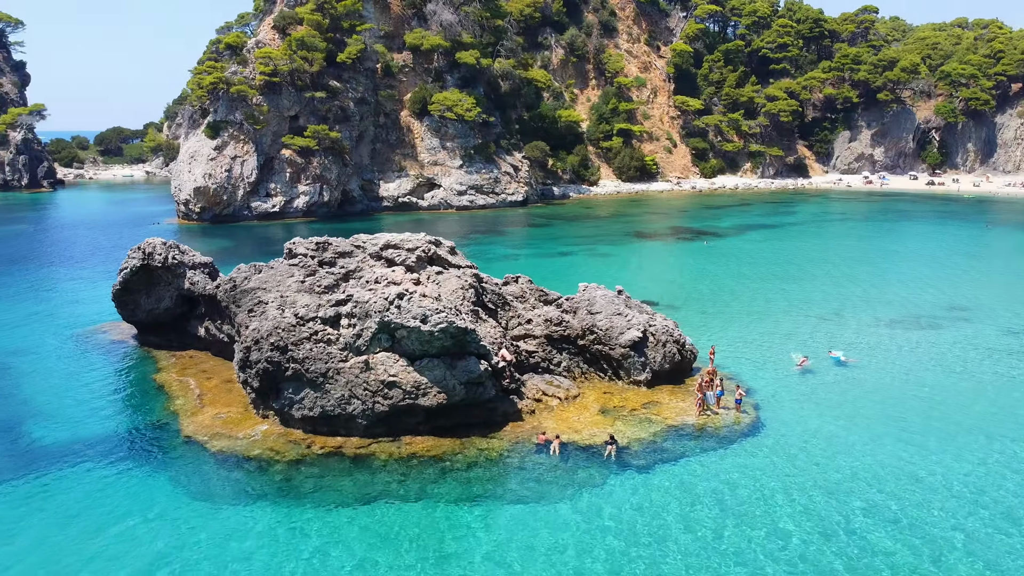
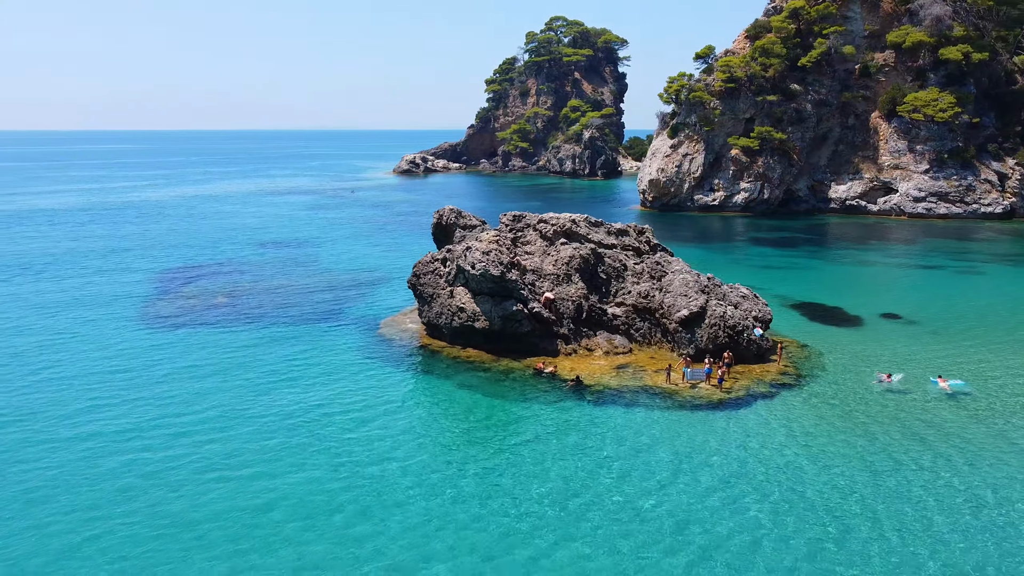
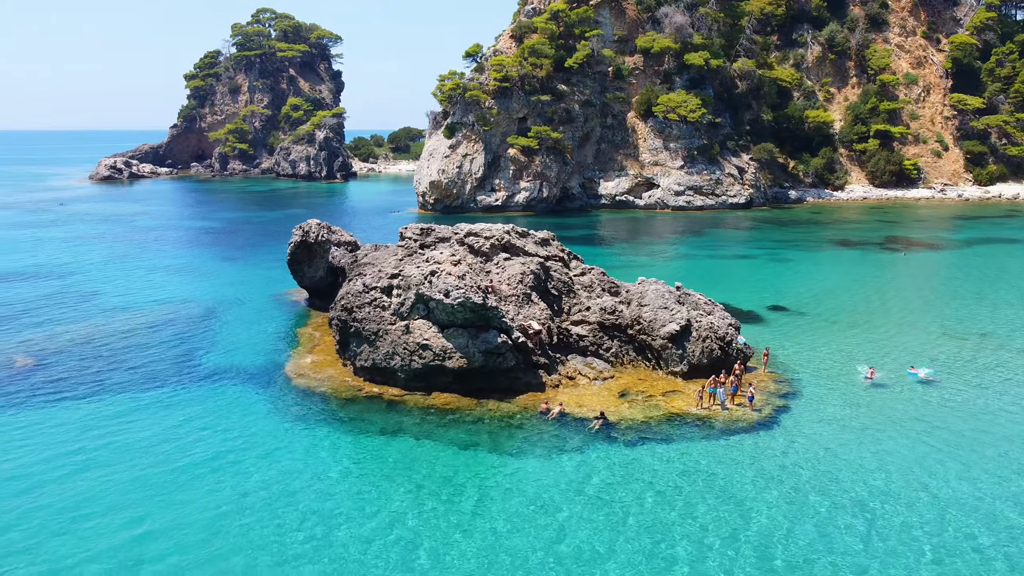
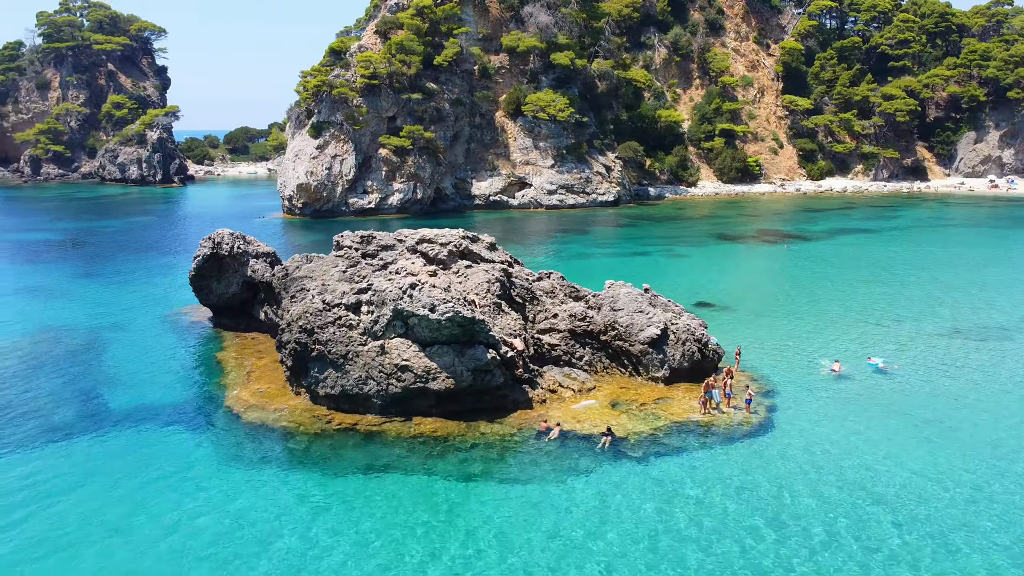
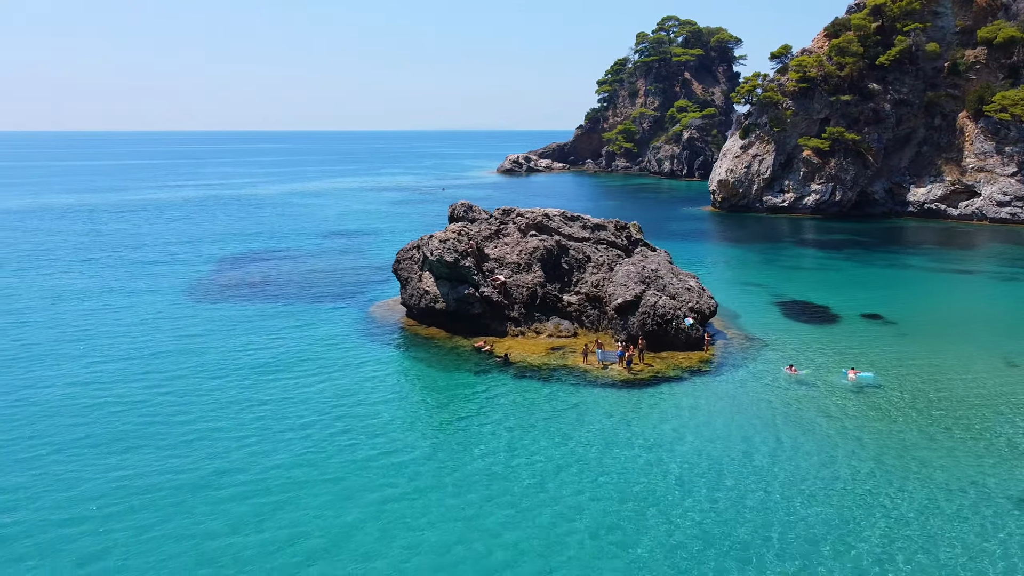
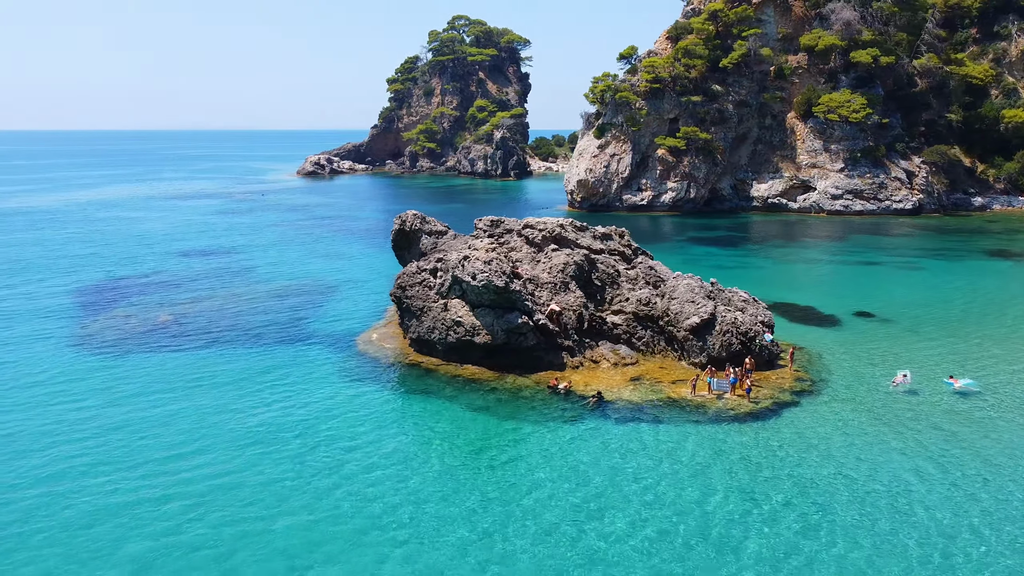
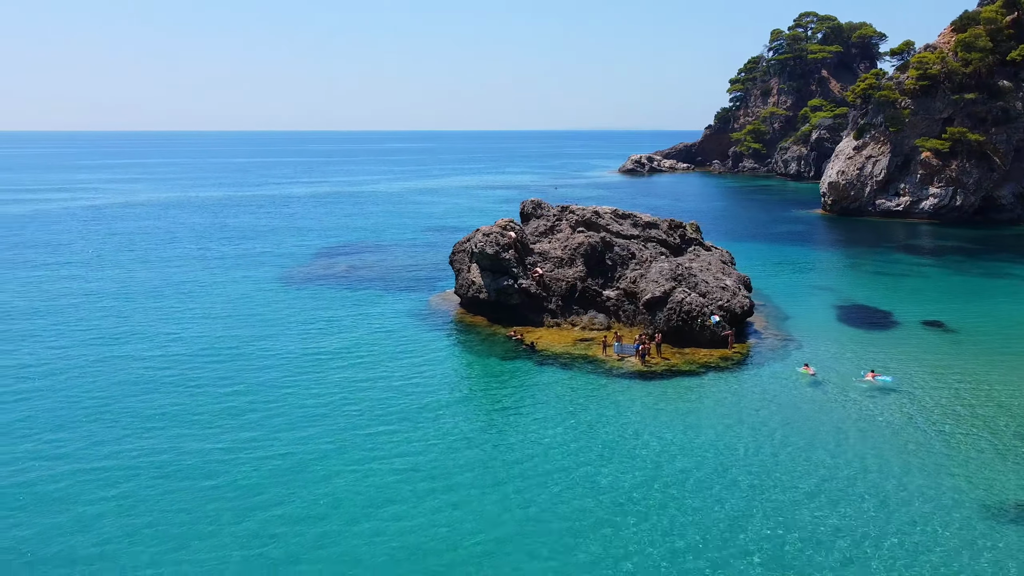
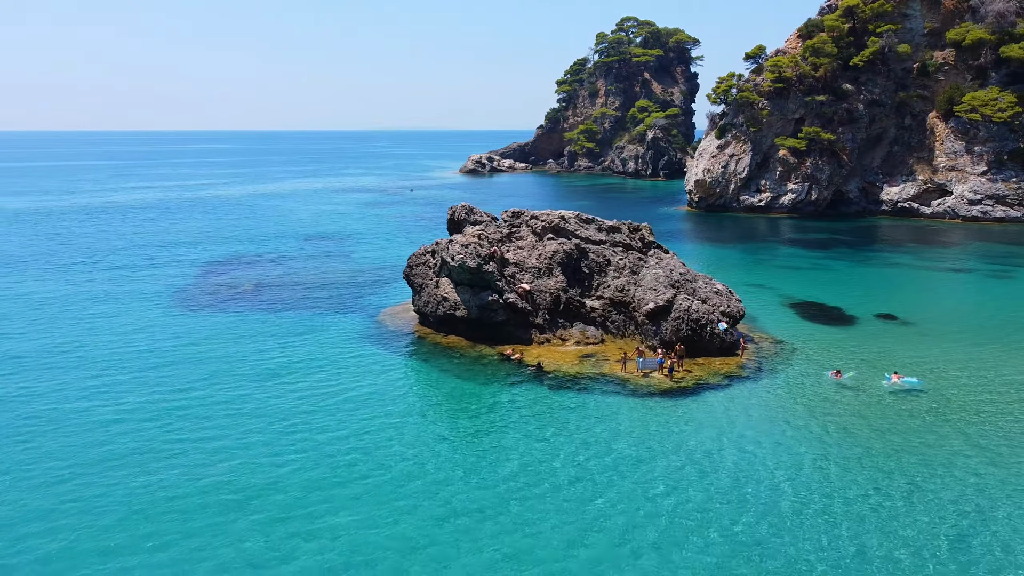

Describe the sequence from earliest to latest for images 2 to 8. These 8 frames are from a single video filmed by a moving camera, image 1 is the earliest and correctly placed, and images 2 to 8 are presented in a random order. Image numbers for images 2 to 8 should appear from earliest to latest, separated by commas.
4, 3, 6, 2, 8, 5, 7
